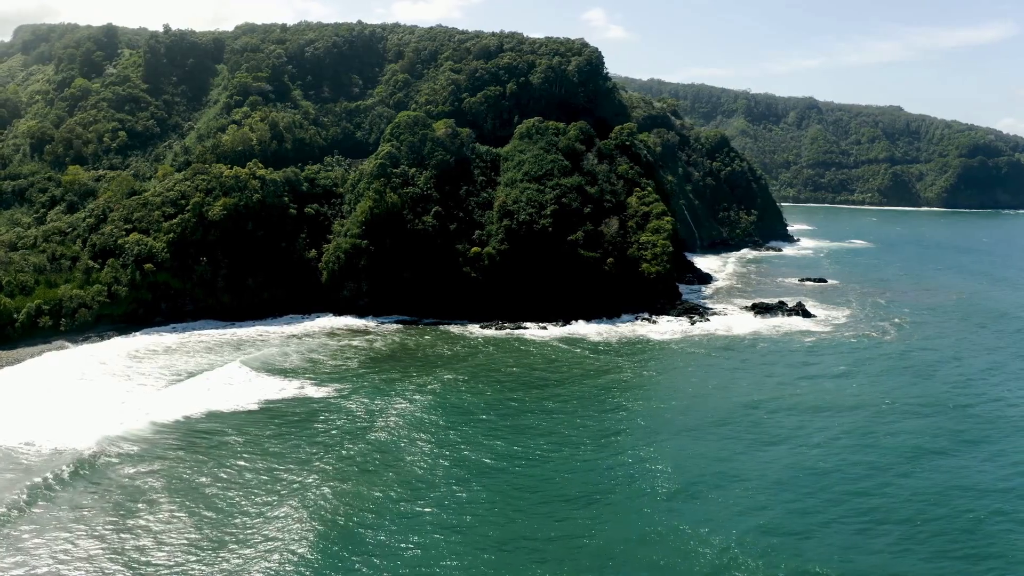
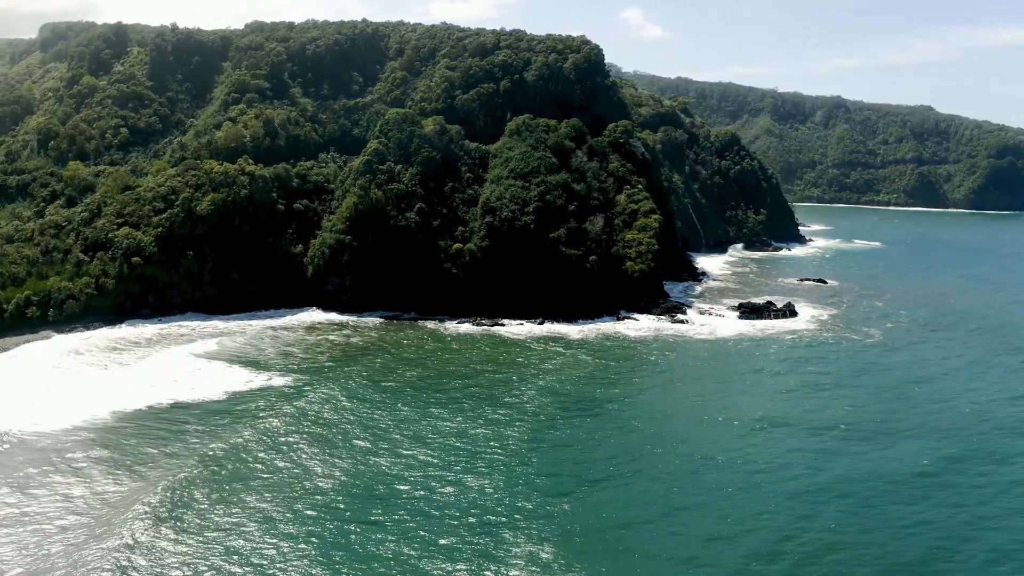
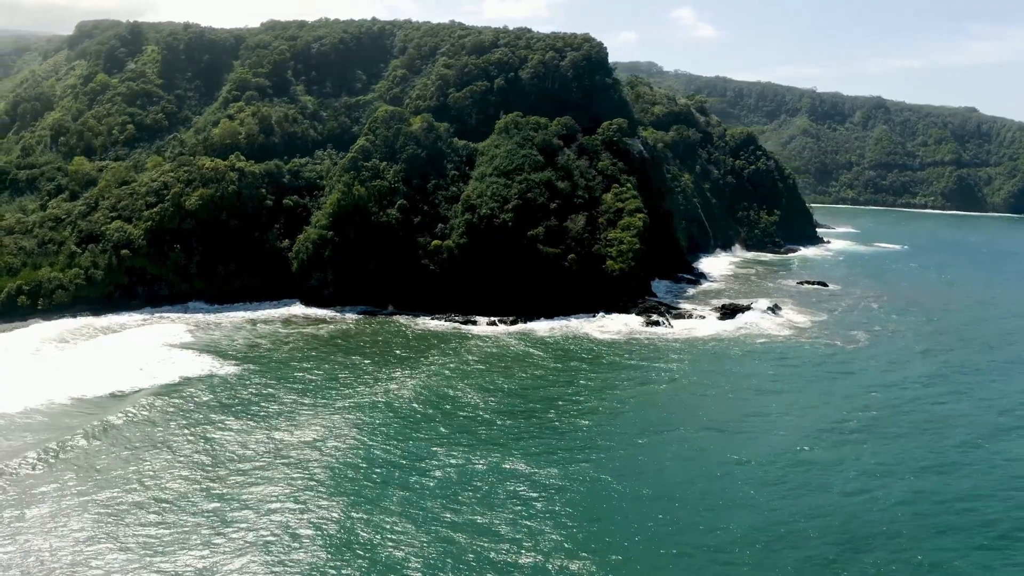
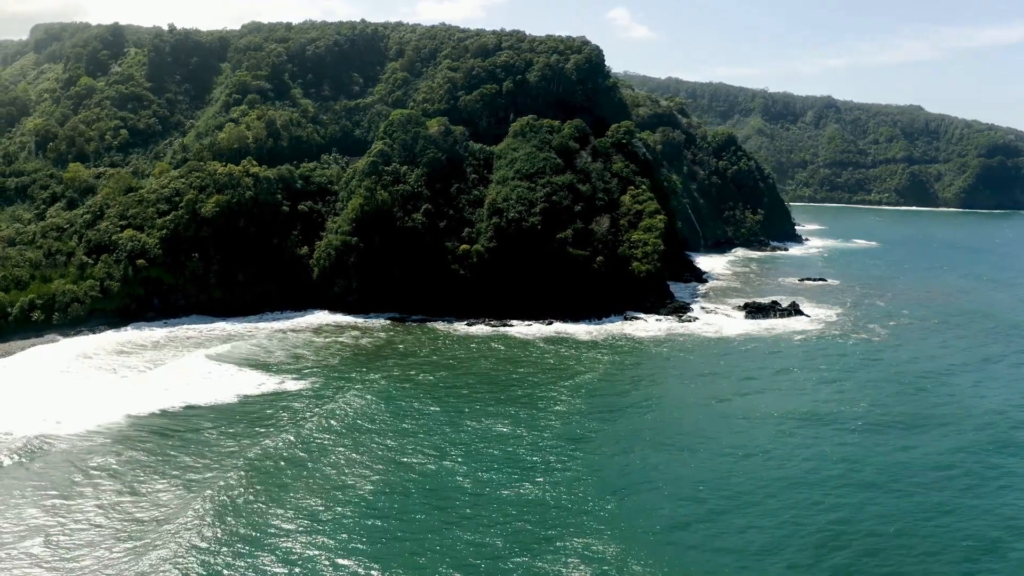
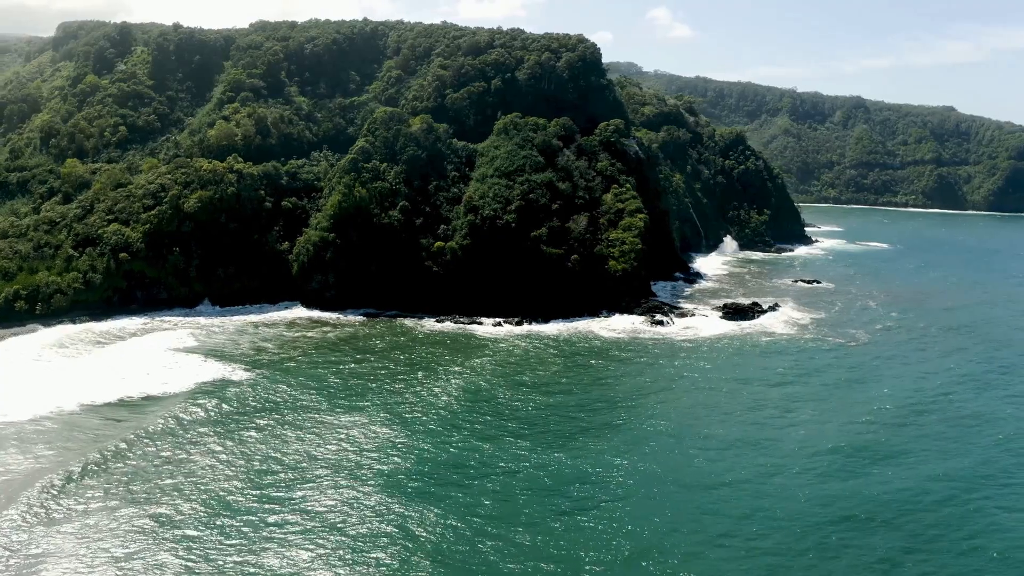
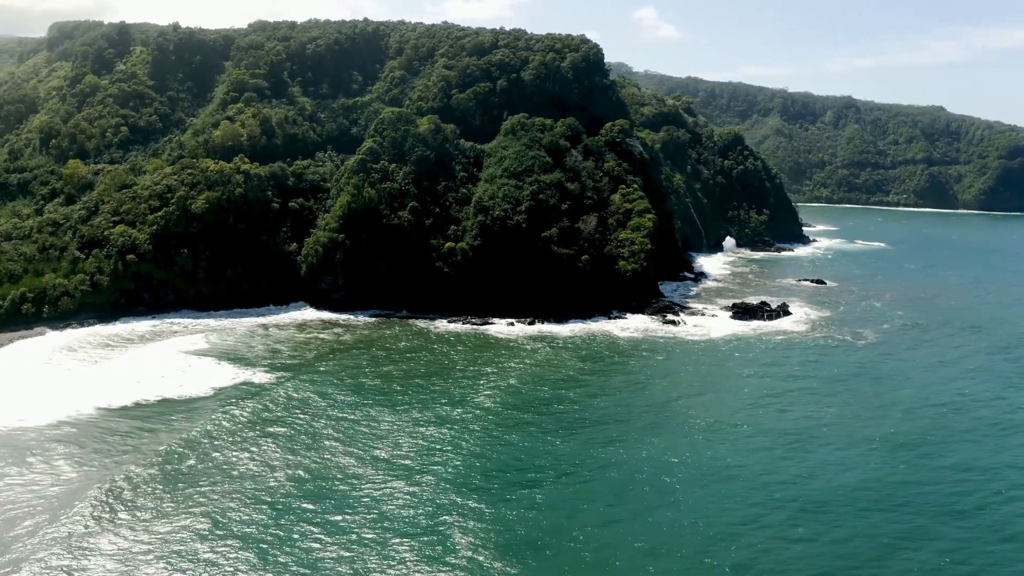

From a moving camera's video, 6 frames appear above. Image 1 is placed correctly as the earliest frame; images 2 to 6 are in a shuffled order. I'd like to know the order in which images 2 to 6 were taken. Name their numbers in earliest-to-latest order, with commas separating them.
4, 2, 6, 5, 3
